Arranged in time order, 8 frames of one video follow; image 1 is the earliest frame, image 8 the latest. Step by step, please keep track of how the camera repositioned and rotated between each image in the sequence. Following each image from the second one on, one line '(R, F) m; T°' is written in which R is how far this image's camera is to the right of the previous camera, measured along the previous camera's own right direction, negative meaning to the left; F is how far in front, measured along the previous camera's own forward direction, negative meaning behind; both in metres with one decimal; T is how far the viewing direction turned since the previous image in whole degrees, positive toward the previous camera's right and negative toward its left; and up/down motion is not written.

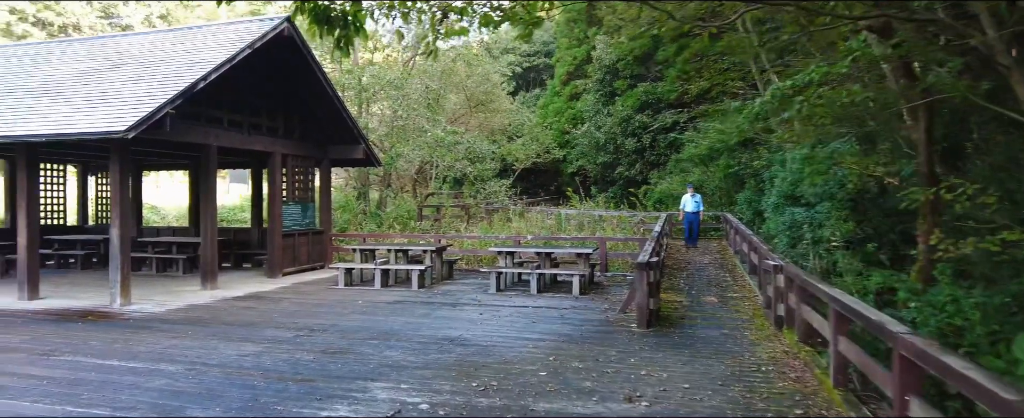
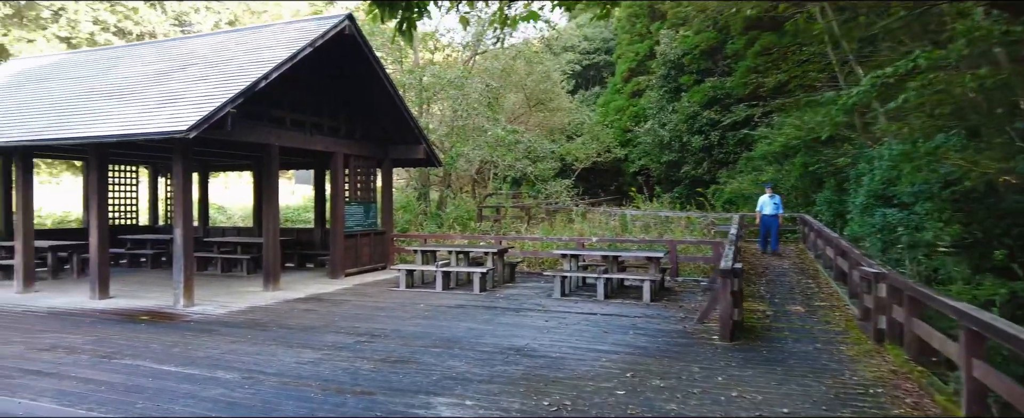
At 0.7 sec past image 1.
(-0.1, +0.3) m; -5°
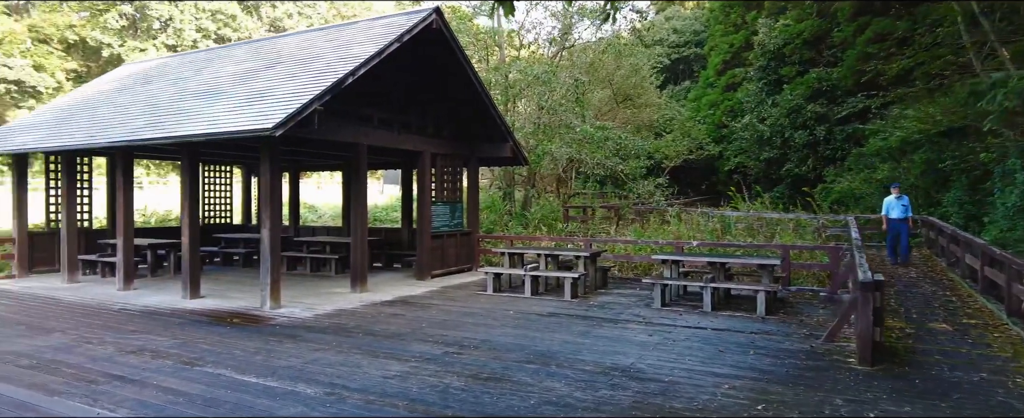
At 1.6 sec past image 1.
(-0.2, +0.5) m; -7°
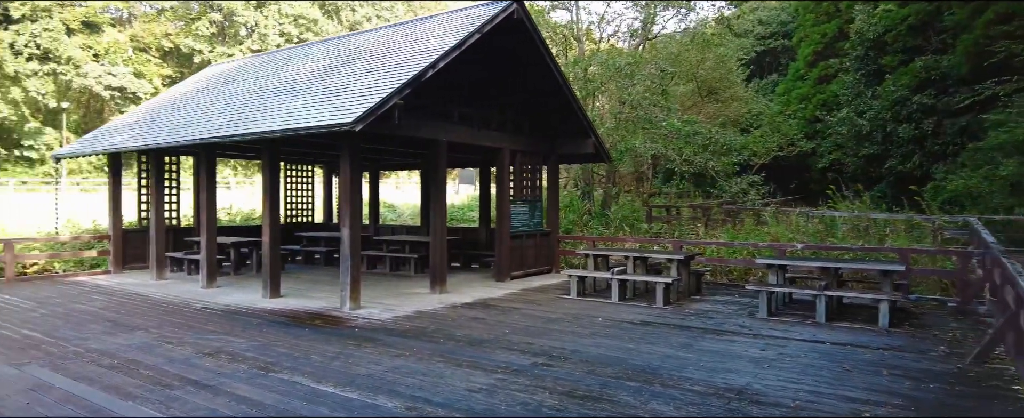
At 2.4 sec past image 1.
(-0.2, +0.4) m; -6°
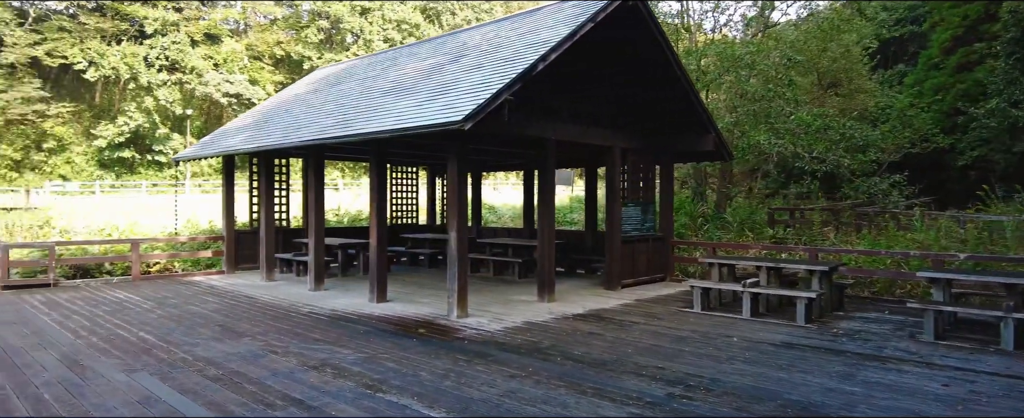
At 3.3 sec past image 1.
(-0.2, +0.5) m; -8°
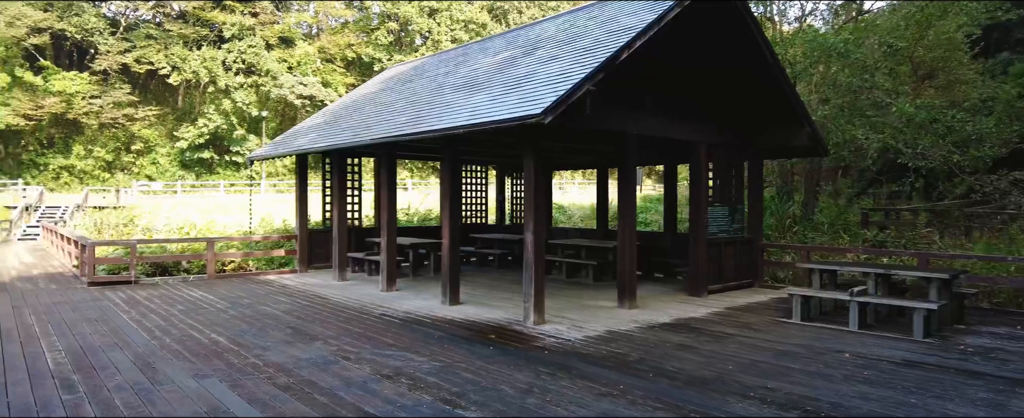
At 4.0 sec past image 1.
(-0.1, +0.4) m; -6°
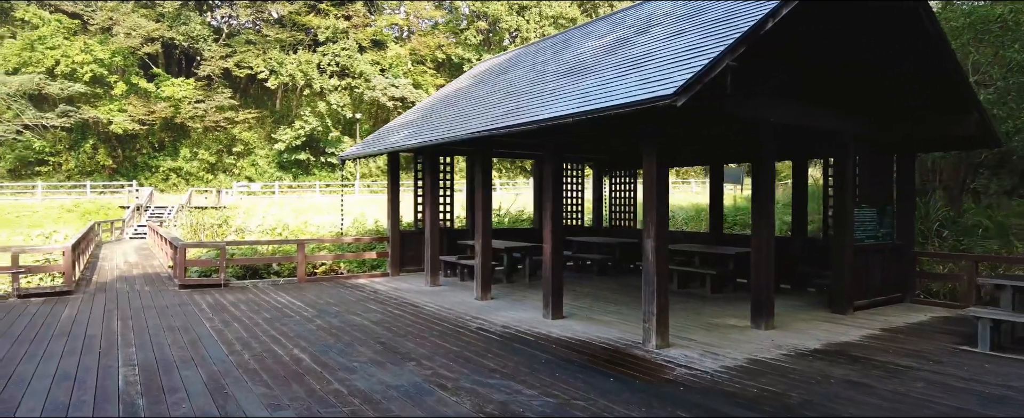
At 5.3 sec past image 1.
(-0.2, +0.7) m; -8°
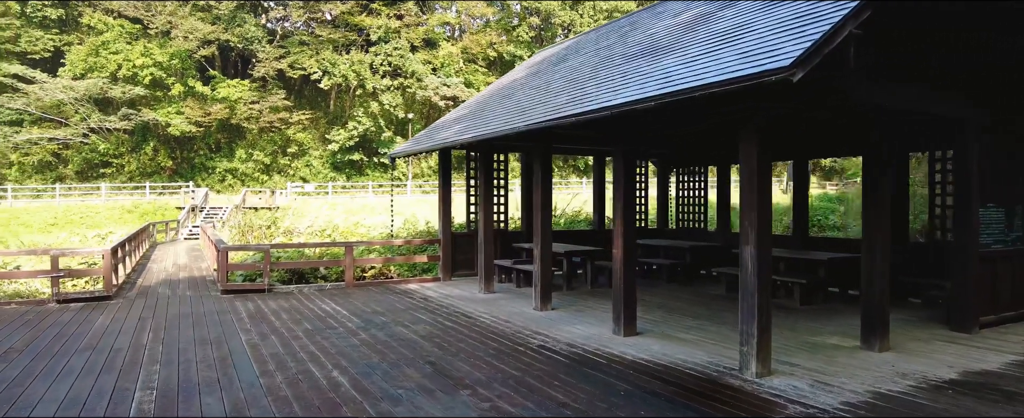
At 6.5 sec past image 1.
(-0.1, +0.7) m; -5°
